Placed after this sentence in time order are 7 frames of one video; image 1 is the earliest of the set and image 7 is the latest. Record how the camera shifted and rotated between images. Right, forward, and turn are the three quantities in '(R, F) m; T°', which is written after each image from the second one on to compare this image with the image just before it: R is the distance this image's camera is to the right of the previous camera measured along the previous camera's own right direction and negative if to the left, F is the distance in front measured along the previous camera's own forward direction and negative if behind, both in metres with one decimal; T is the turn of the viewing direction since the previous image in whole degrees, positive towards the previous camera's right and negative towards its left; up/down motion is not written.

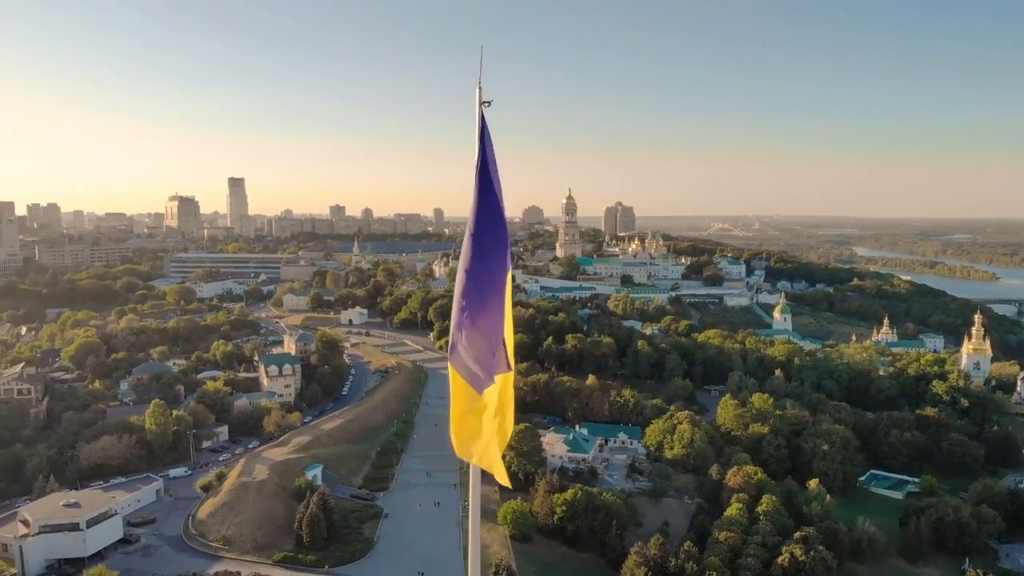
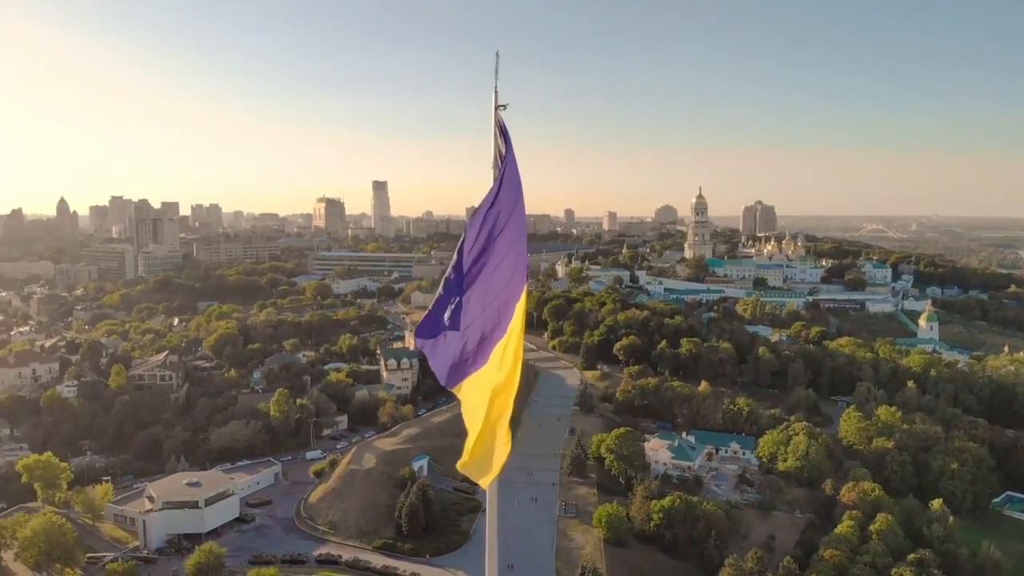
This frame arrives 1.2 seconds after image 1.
(+2.2, +0.1) m; -11°
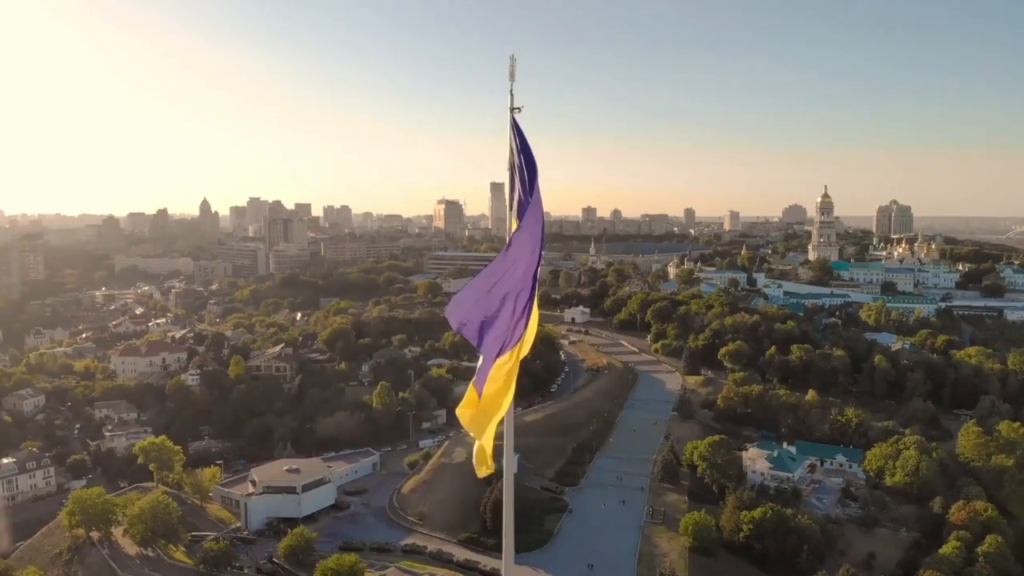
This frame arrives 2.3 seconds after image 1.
(+2.0, +0.1) m; -10°
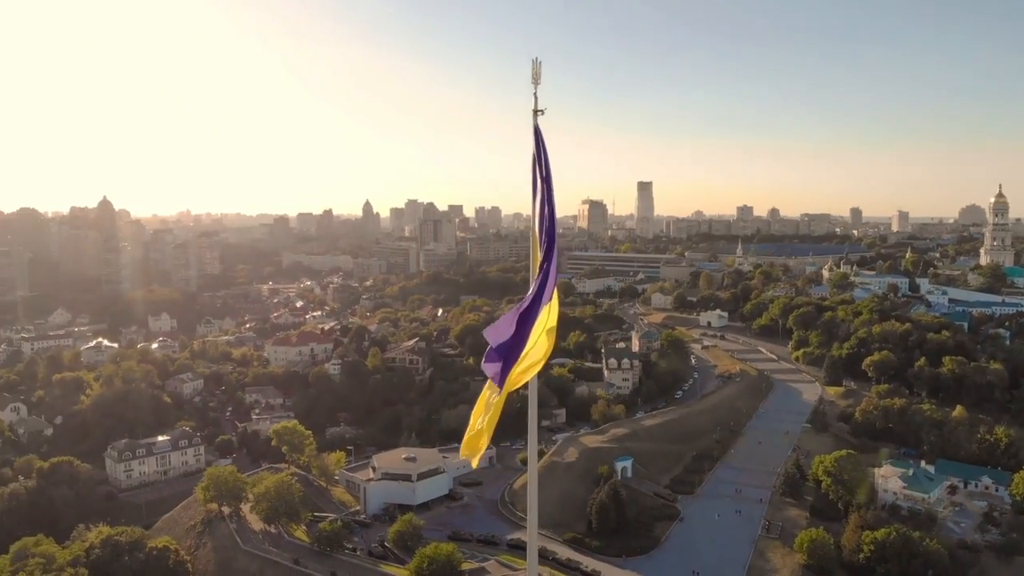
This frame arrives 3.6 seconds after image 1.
(+2.5, +0.1) m; -12°
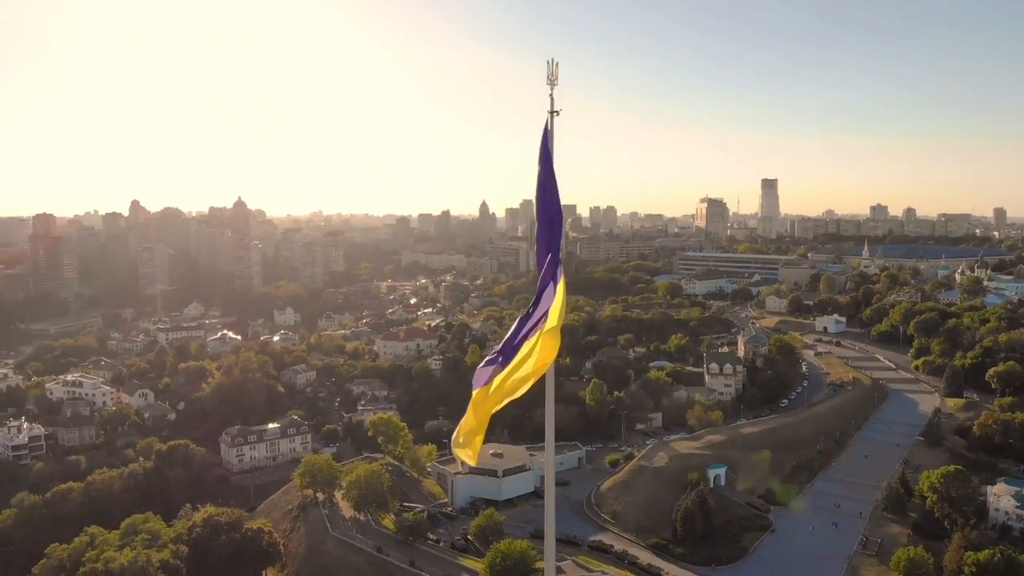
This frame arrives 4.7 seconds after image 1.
(+2.0, +0.1) m; -10°
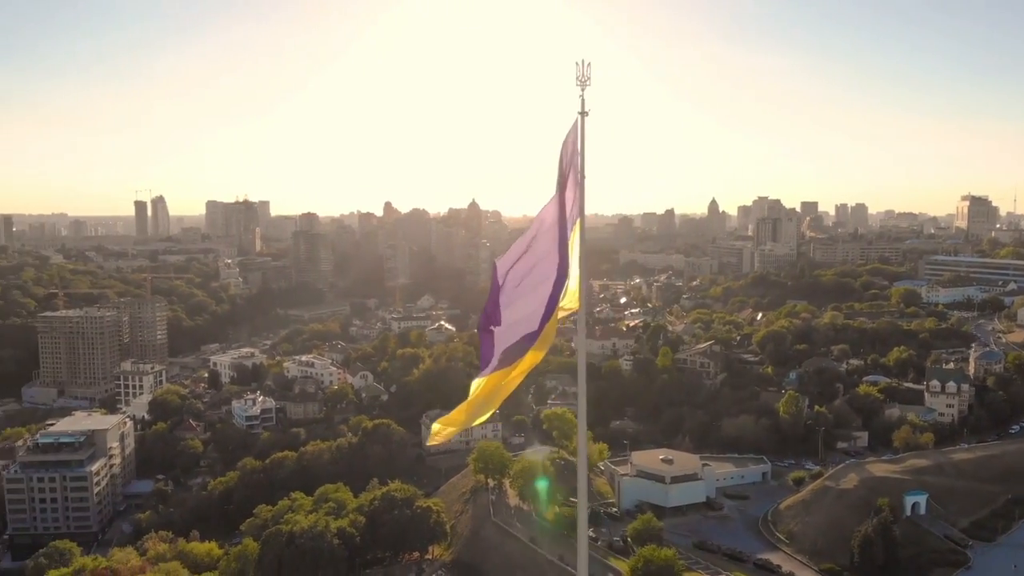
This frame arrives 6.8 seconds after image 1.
(+3.8, +0.5) m; -19°
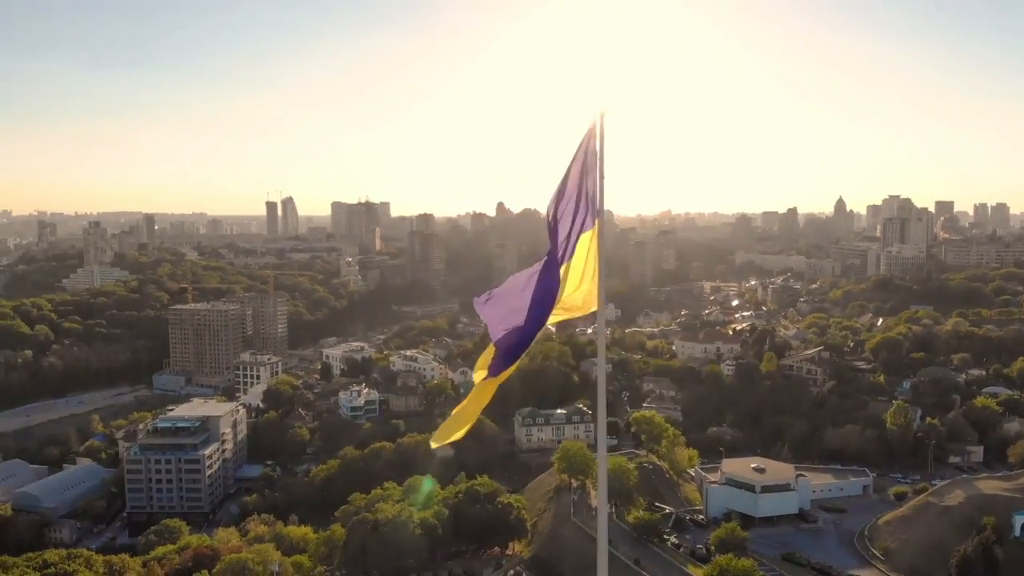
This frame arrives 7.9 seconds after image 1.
(+1.8, 0.0) m; -9°
